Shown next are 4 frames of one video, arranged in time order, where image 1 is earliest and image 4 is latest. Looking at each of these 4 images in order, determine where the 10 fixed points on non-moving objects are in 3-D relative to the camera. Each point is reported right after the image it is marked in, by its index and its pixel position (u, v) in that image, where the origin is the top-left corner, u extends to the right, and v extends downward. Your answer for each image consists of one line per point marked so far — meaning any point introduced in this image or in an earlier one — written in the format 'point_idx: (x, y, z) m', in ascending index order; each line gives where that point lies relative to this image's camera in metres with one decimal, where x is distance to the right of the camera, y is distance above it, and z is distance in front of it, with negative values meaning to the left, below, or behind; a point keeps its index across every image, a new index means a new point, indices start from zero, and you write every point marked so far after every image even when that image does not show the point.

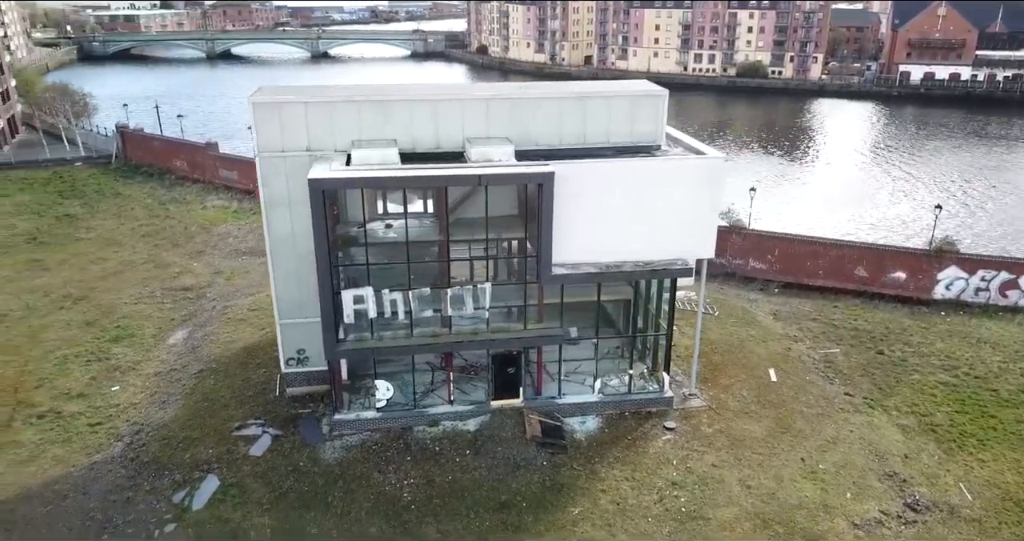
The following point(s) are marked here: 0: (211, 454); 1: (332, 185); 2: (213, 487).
0: (-7.7, -4.7, +19.1) m
1: (-4.2, +2.0, +17.6) m
2: (-7.1, -5.2, +17.9) m
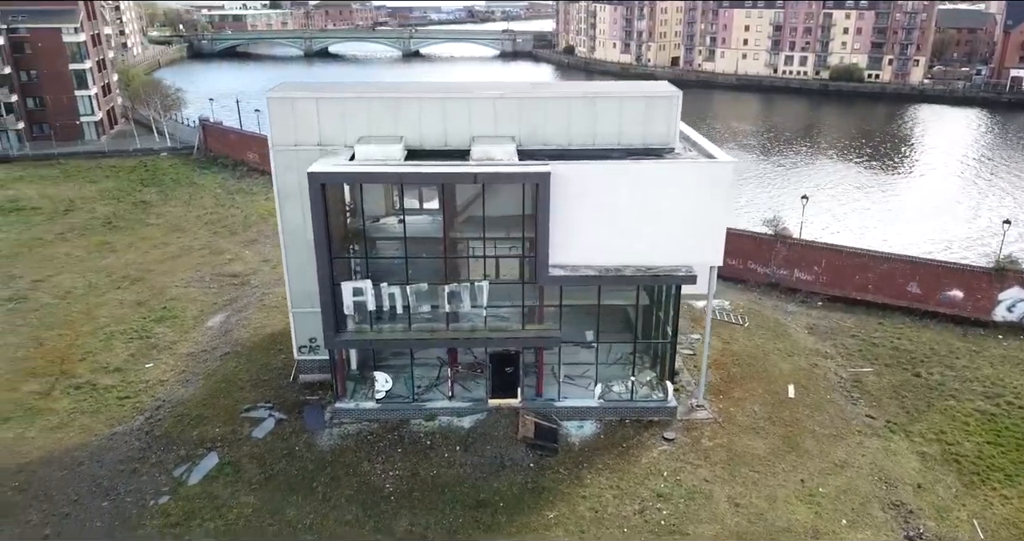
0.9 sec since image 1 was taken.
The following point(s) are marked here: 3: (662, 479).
0: (-7.9, -4.4, +20.0) m
1: (-4.4, +2.2, +18.0) m
2: (-7.5, -4.8, +18.7) m
3: (+3.6, -5.0, +18.0) m
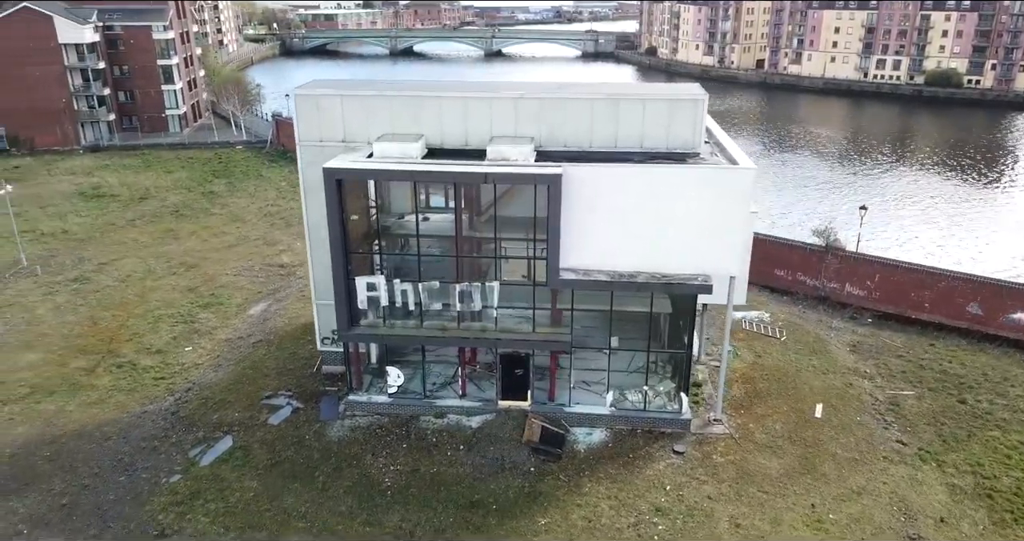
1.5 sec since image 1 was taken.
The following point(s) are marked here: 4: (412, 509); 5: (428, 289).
0: (-7.7, -4.1, +20.7) m
1: (-4.1, +2.4, +18.4) m
2: (-7.4, -4.6, +19.4) m
3: (+3.5, -5.2, +17.5) m
4: (-2.3, -5.4, +16.9) m
5: (-2.2, -0.5, +19.5) m
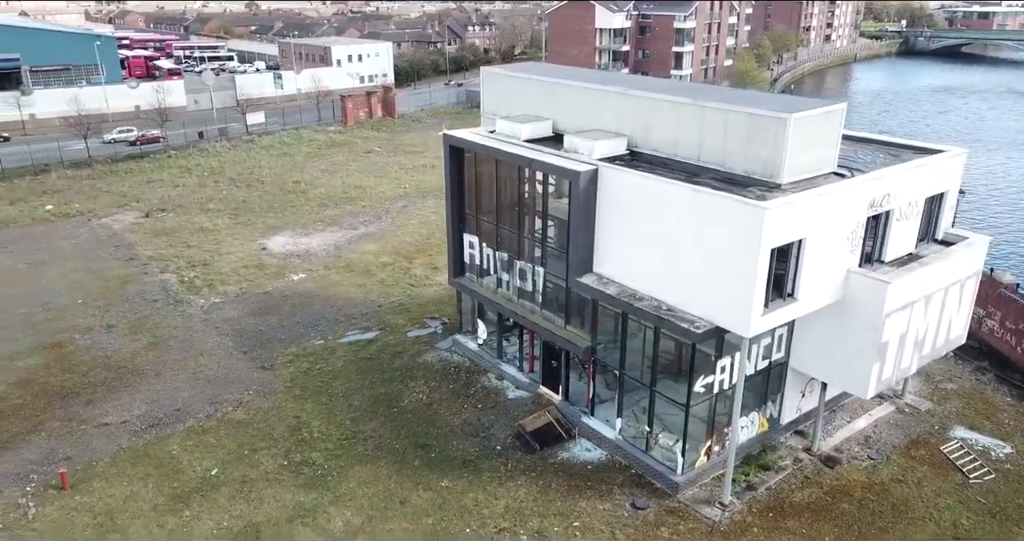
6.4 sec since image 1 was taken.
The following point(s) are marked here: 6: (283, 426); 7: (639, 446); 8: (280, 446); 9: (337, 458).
0: (-4.0, -1.8, +26.0) m
1: (-1.5, +3.6, +21.2) m
2: (-4.9, -2.2, +25.0) m
3: (+1.1, -5.5, +16.2) m
4: (-3.3, -4.1, +19.8) m
5: (-0.2, +0.3, +21.1) m
6: (-6.1, -4.1, +19.9) m
7: (+3.2, -4.3, +18.2) m
8: (-5.9, -4.5, +19.1) m
9: (-4.3, -4.6, +18.5) m
